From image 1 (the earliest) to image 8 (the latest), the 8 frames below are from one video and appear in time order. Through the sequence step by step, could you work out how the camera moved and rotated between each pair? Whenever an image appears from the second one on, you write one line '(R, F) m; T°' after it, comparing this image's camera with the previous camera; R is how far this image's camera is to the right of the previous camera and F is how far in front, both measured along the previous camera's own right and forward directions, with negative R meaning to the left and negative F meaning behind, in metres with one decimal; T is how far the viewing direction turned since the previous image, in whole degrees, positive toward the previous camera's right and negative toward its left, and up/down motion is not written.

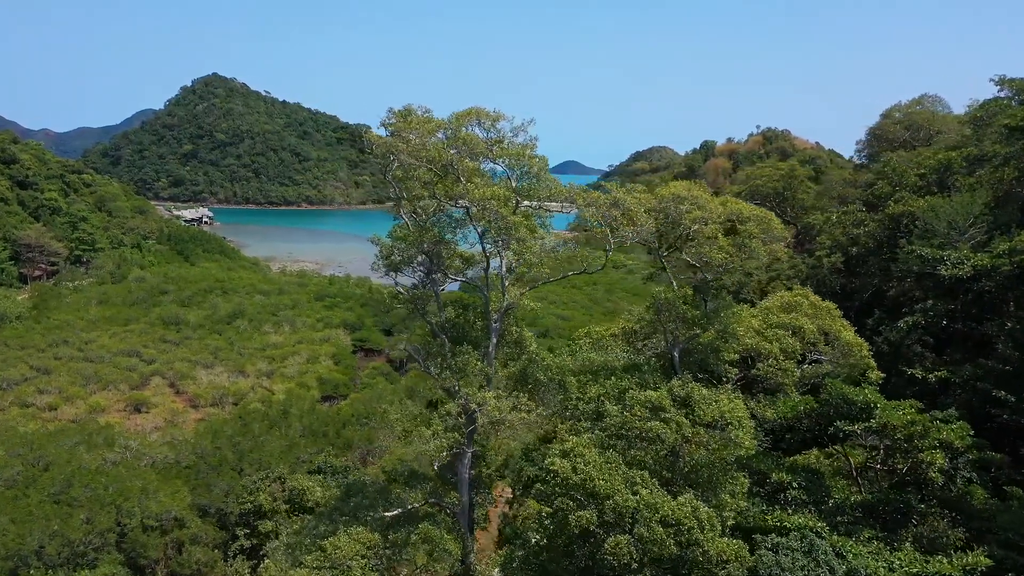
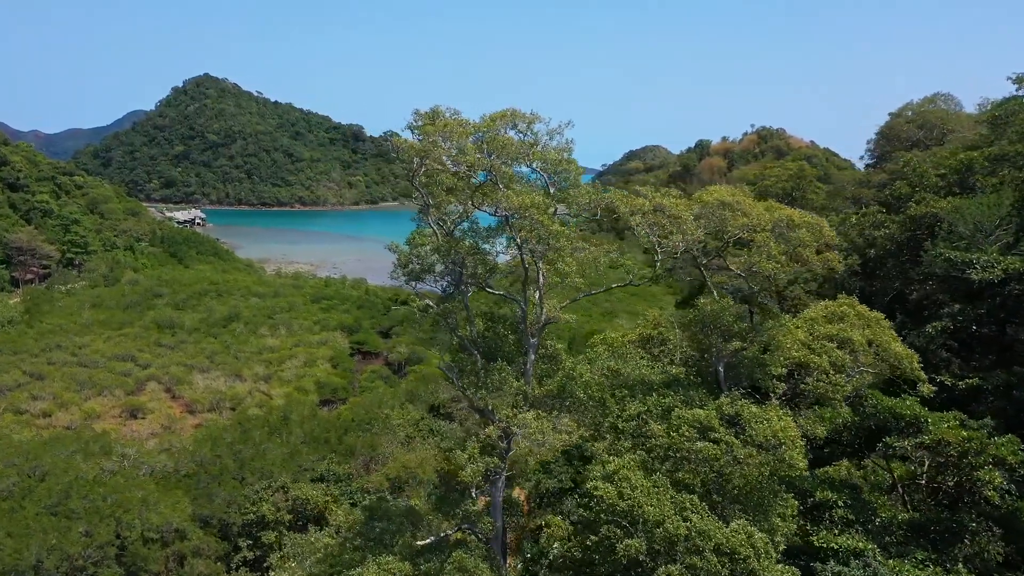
(-0.3, +0.2) m; +1°
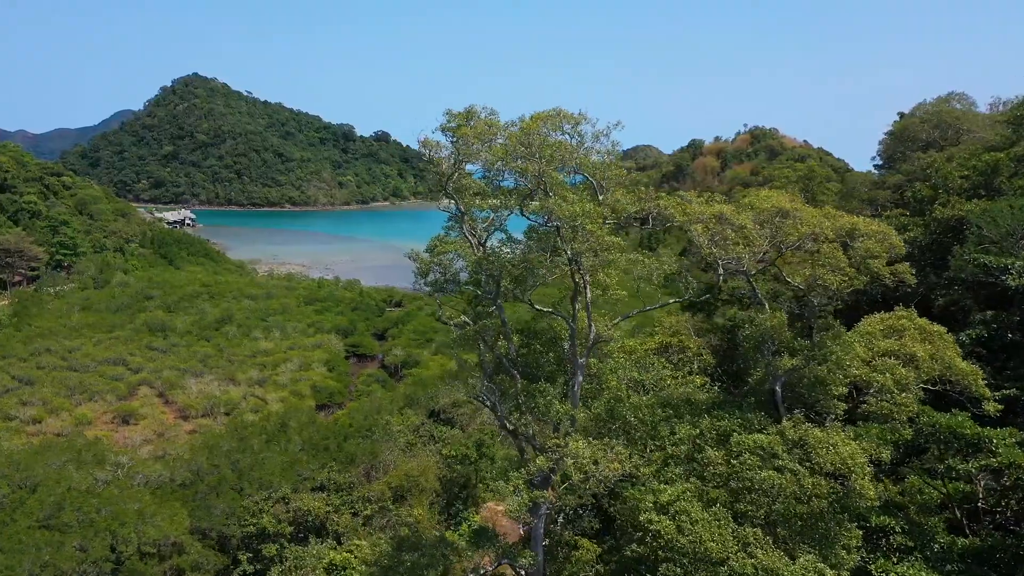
(-0.3, +0.3) m; +1°
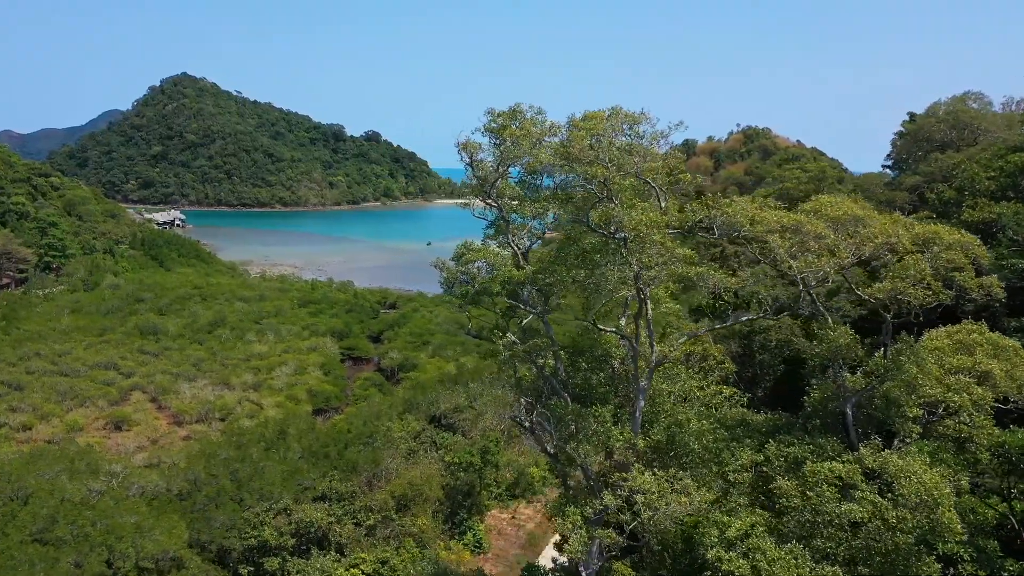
(-0.3, +0.3) m; +1°
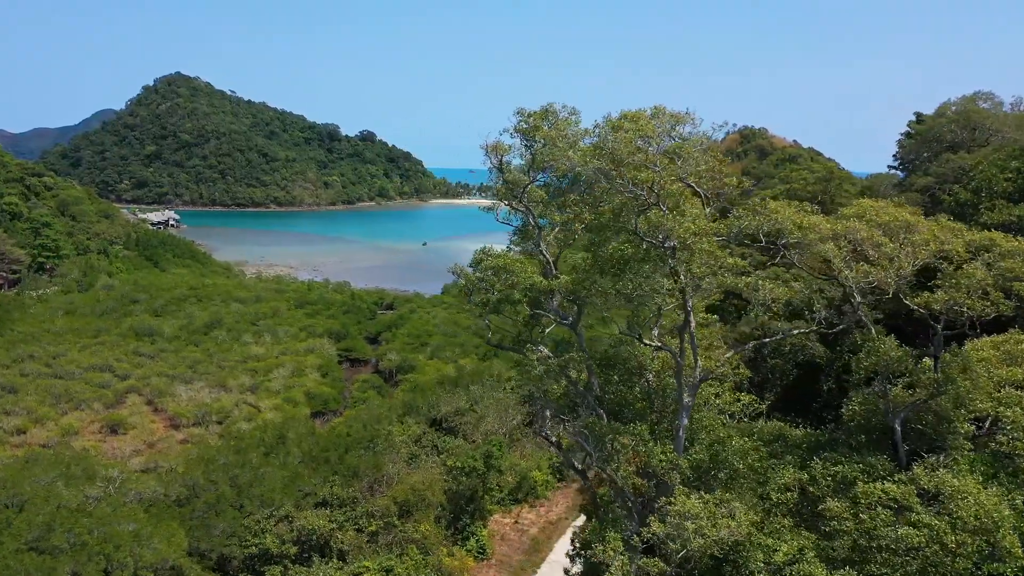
(-0.2, +0.2) m; 0°
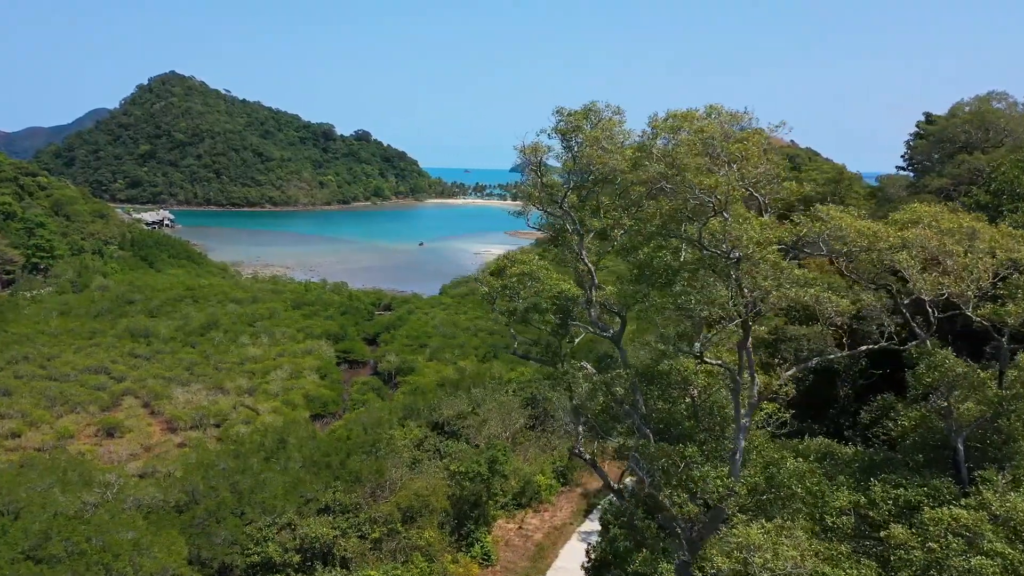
(-0.2, +0.2) m; 0°
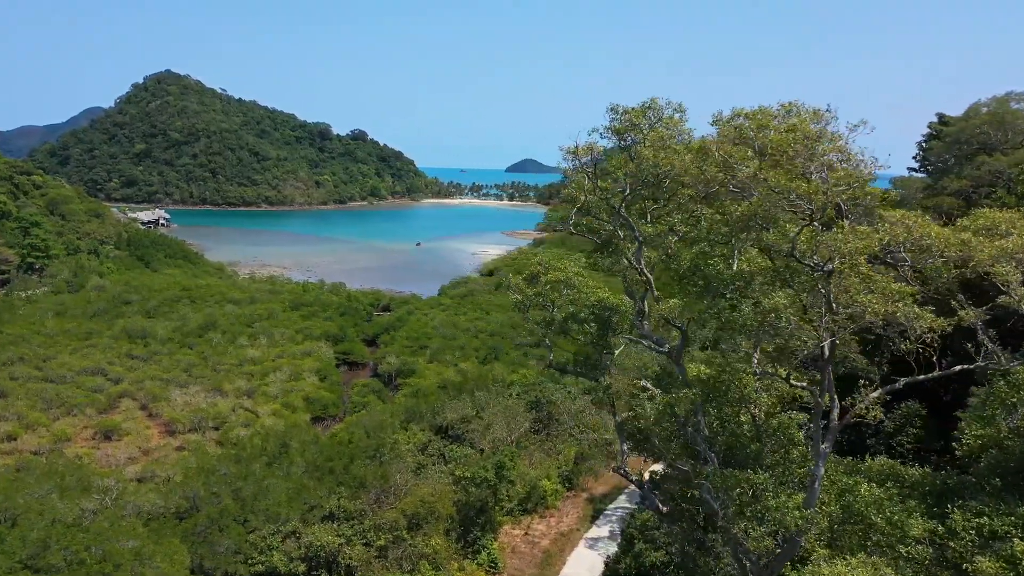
(-0.3, +0.2) m; 0°
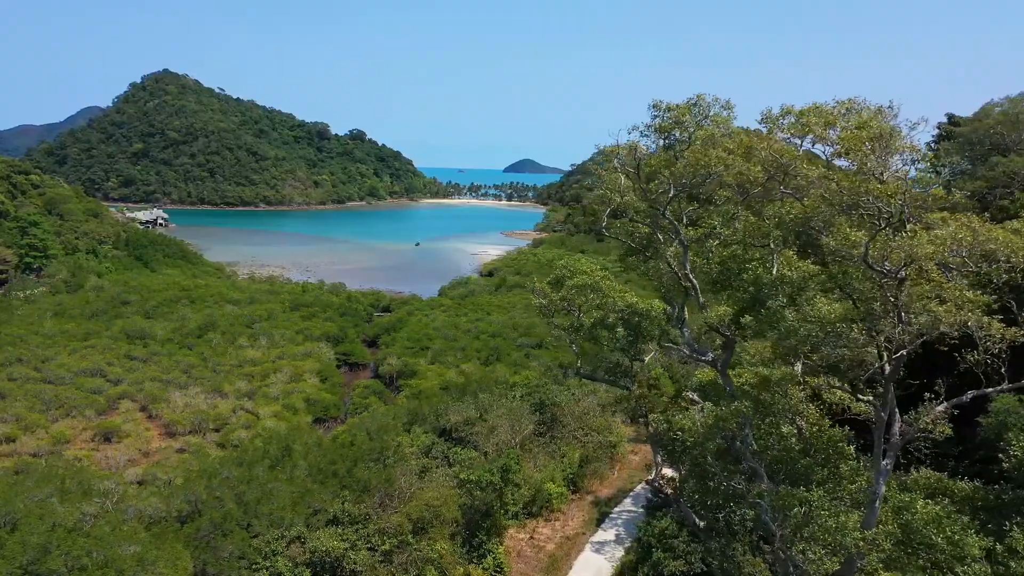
(-0.2, +0.2) m; 0°
